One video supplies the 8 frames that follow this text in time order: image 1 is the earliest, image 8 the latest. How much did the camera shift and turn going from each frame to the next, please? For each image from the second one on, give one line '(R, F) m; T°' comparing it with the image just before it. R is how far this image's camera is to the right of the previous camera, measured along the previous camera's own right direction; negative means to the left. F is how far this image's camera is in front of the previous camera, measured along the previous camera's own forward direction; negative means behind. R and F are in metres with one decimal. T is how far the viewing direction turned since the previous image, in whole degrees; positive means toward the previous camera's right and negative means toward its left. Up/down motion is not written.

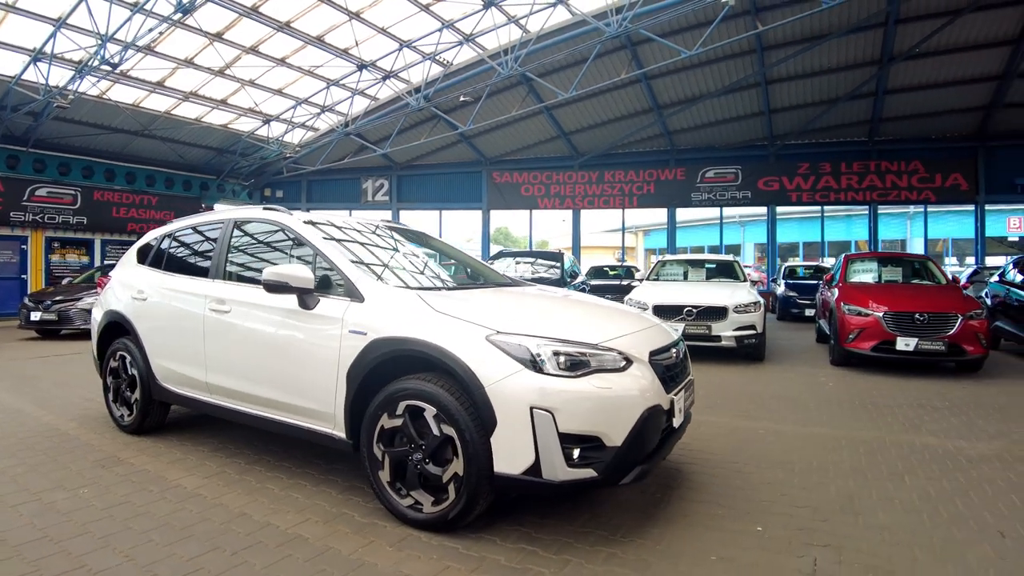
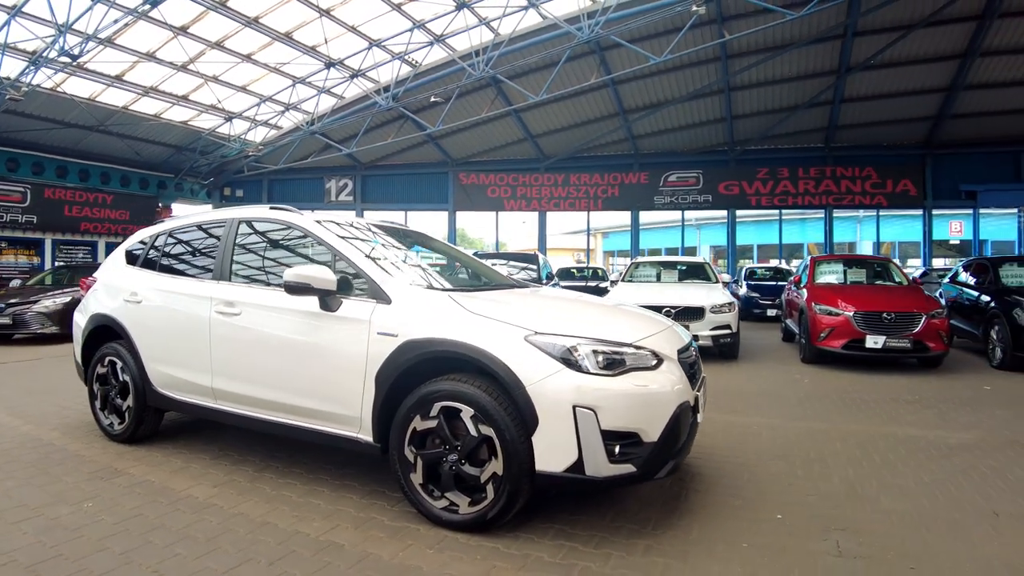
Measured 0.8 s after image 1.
(-0.4, 0.0) m; +4°
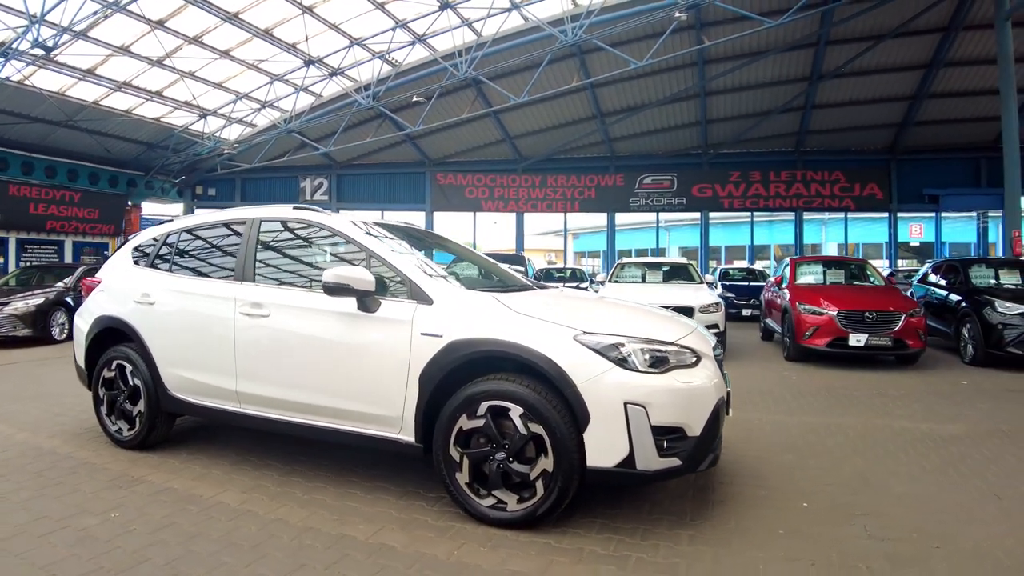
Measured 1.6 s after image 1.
(-0.4, 0.0) m; +3°
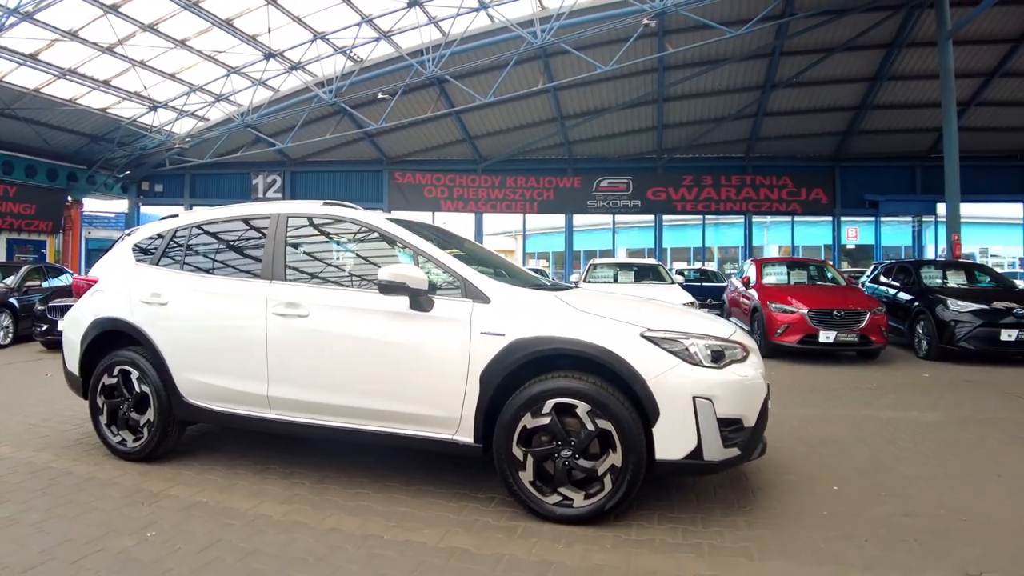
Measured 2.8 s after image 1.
(-0.6, 0.0) m; +6°
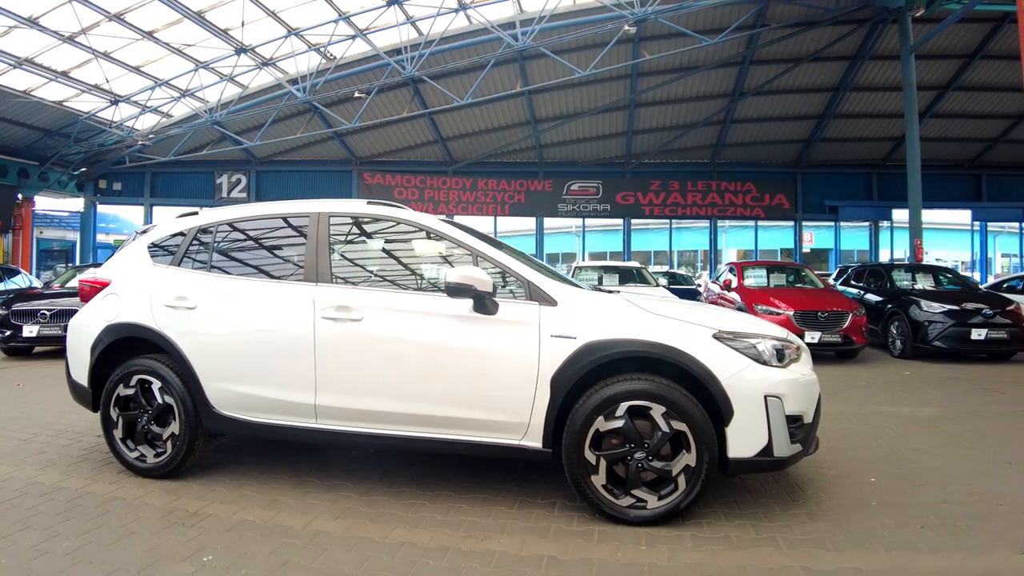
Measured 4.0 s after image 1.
(-0.6, +0.1) m; +4°
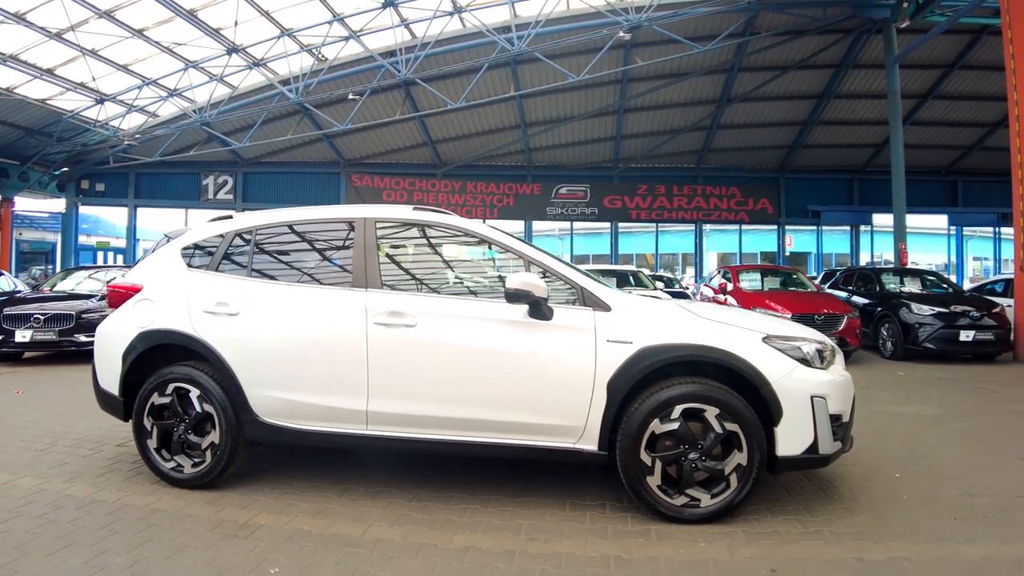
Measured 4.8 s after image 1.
(-0.4, 0.0) m; +2°
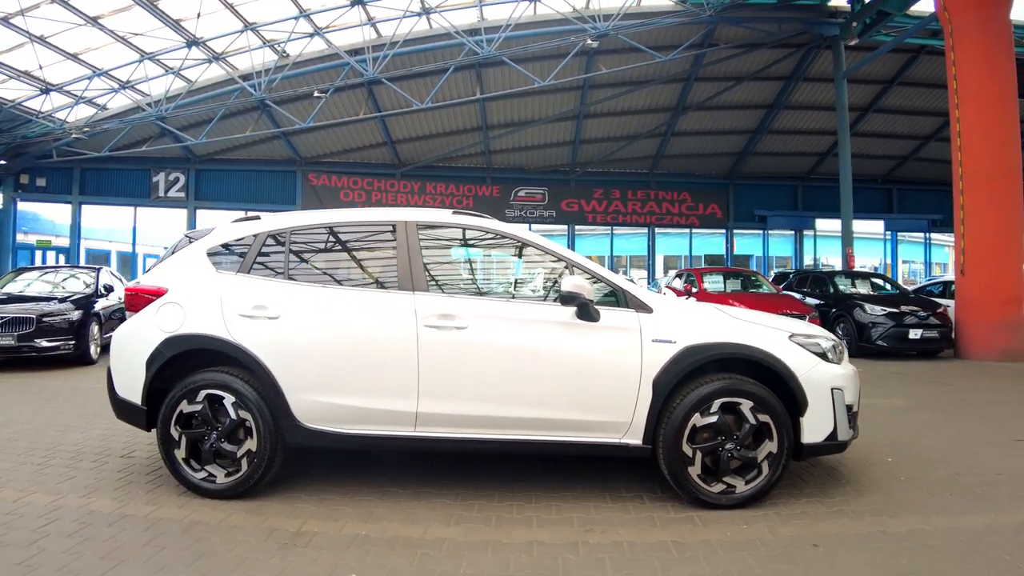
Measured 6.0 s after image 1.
(-0.6, -0.1) m; +6°
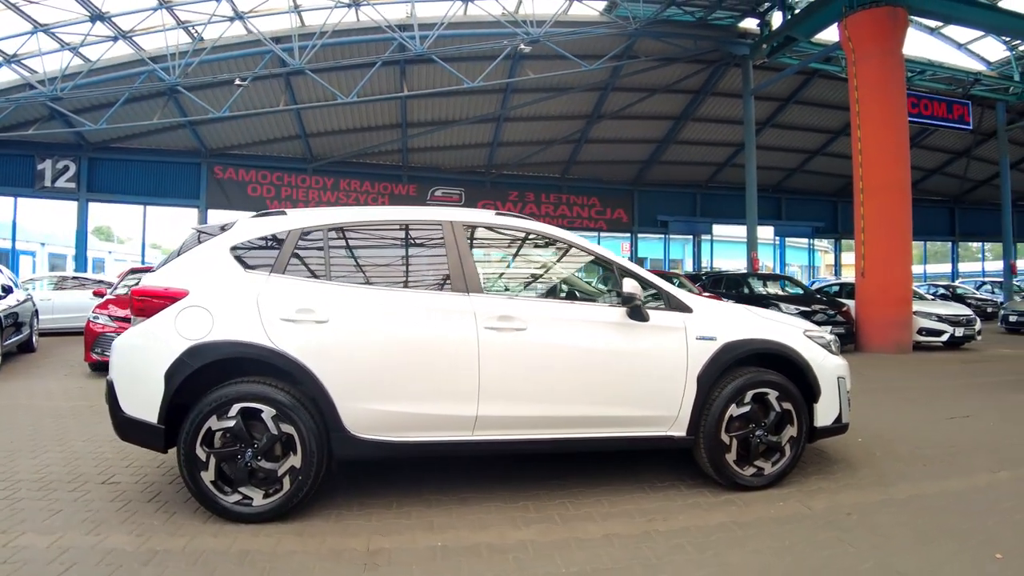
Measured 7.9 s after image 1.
(-1.0, 0.0) m; +10°
